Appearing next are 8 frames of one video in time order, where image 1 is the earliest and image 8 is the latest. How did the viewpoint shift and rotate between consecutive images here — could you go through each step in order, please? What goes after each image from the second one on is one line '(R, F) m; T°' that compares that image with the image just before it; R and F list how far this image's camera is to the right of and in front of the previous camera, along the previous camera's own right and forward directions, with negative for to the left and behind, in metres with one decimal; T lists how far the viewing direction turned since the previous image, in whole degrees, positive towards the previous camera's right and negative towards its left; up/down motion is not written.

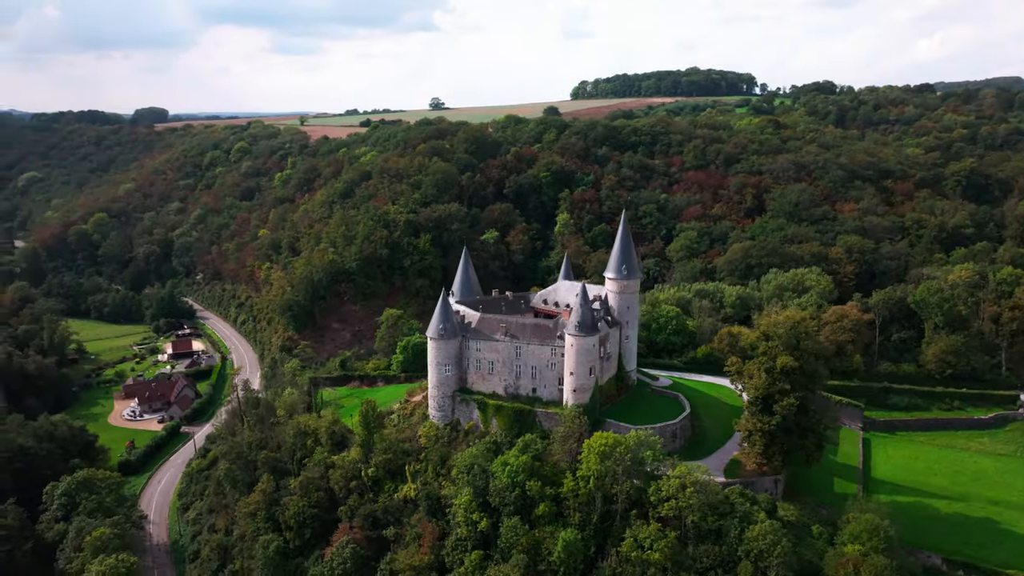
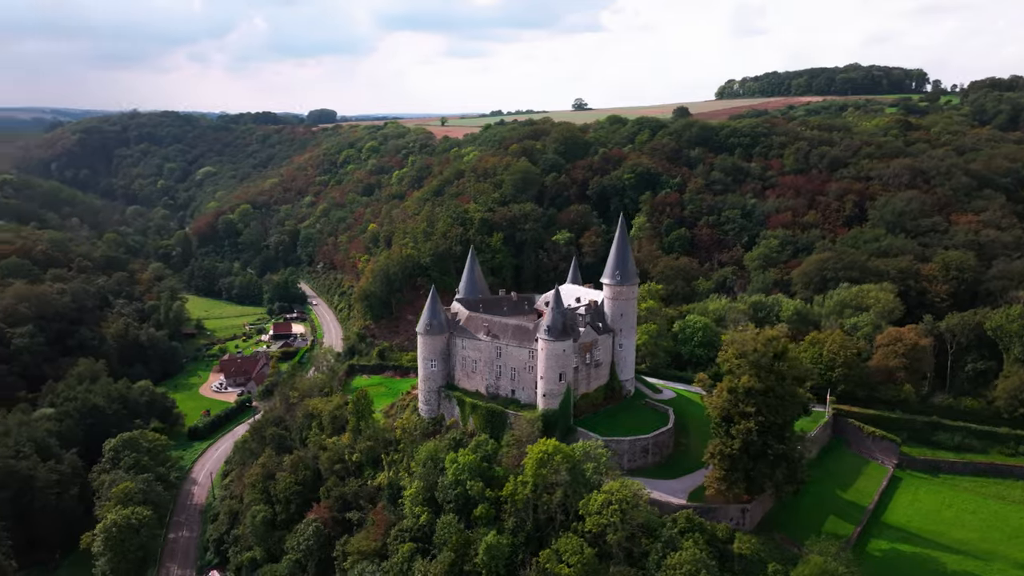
(+9.0, +1.0) m; -12°
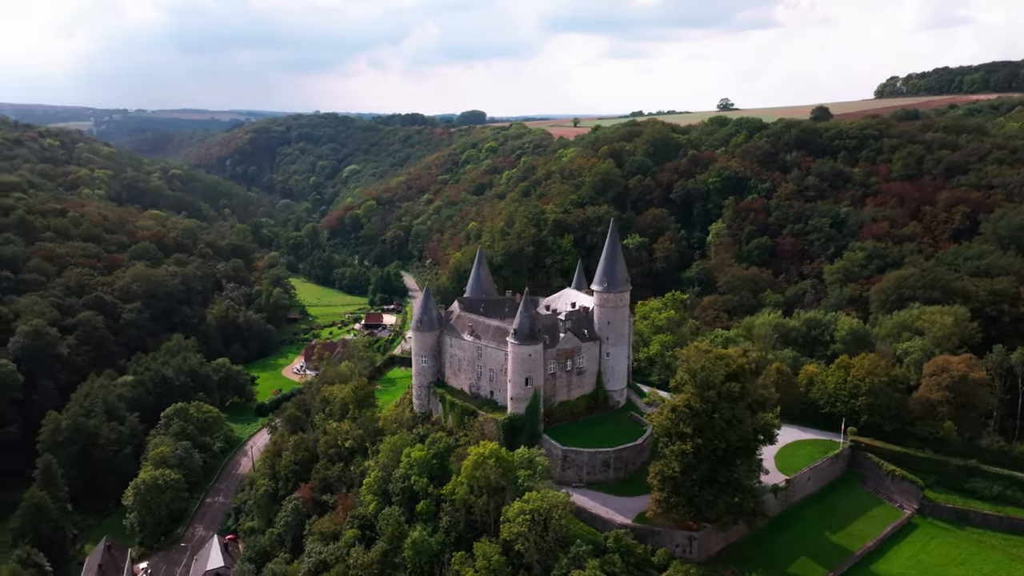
(+8.9, +1.0) m; -12°
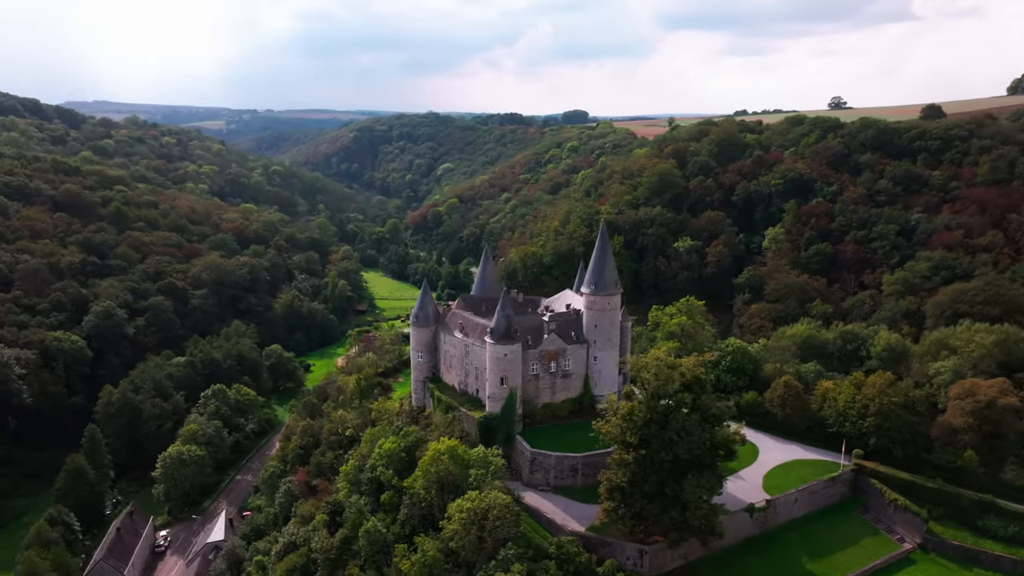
(+6.2, +0.6) m; -8°
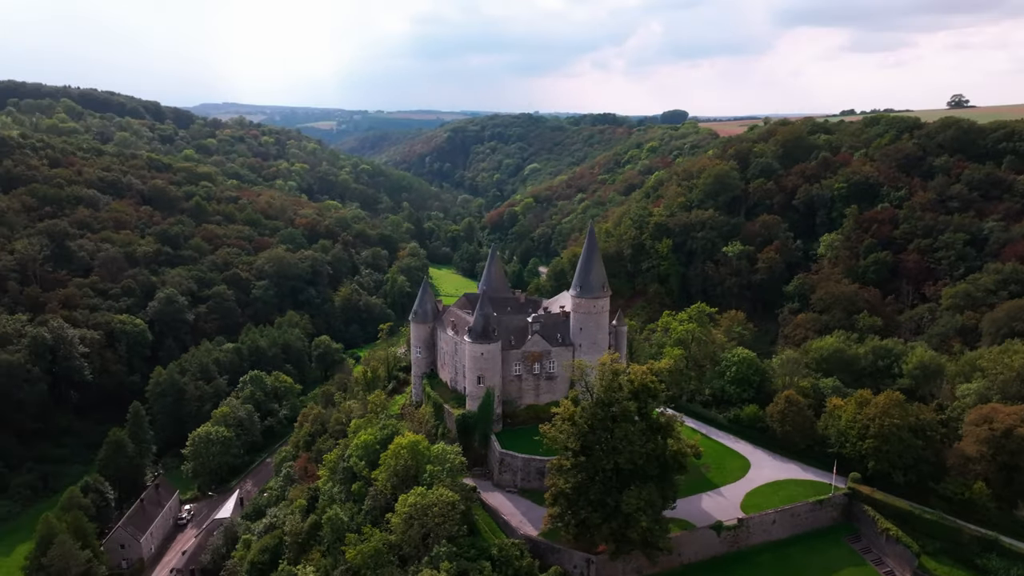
(+5.9, +0.5) m; -8°
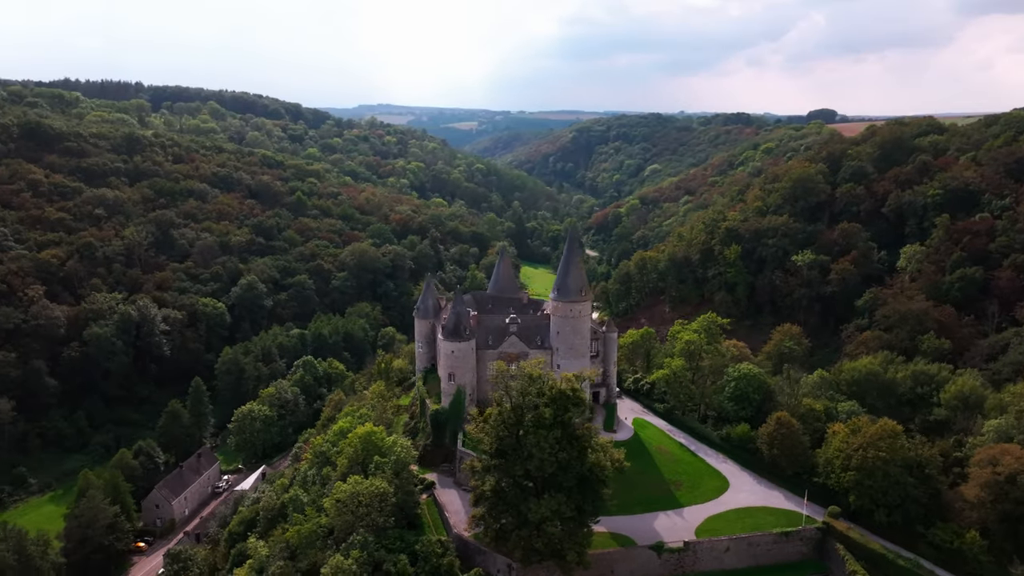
(+8.0, +0.9) m; -11°
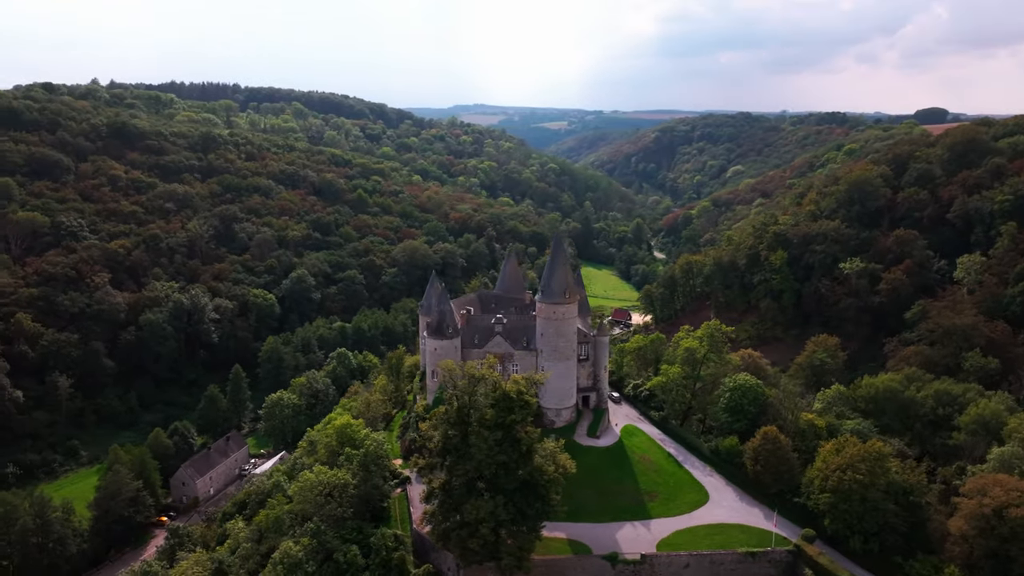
(+5.2, +0.4) m; -7°
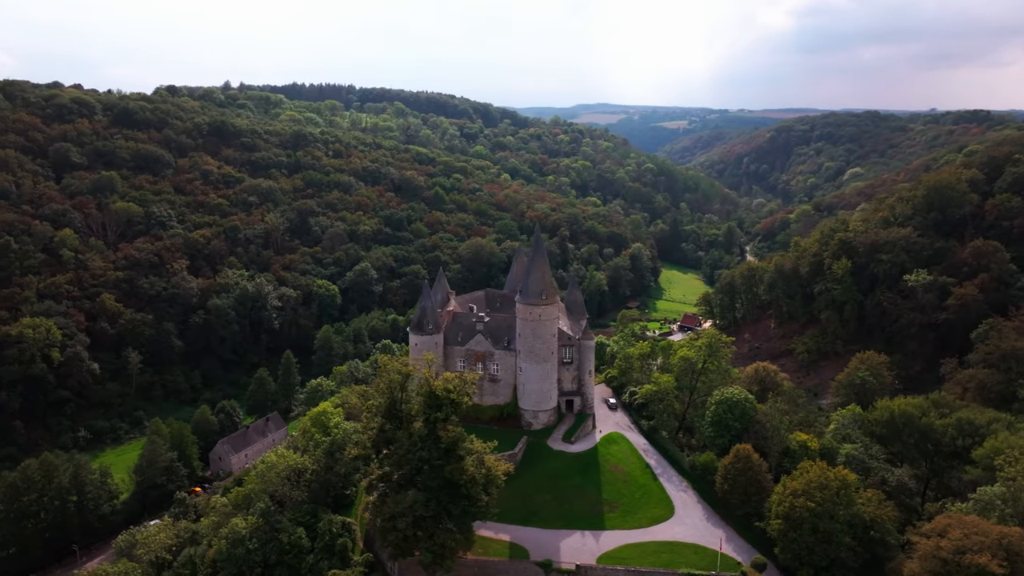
(+6.7, +0.7) m; -9°
